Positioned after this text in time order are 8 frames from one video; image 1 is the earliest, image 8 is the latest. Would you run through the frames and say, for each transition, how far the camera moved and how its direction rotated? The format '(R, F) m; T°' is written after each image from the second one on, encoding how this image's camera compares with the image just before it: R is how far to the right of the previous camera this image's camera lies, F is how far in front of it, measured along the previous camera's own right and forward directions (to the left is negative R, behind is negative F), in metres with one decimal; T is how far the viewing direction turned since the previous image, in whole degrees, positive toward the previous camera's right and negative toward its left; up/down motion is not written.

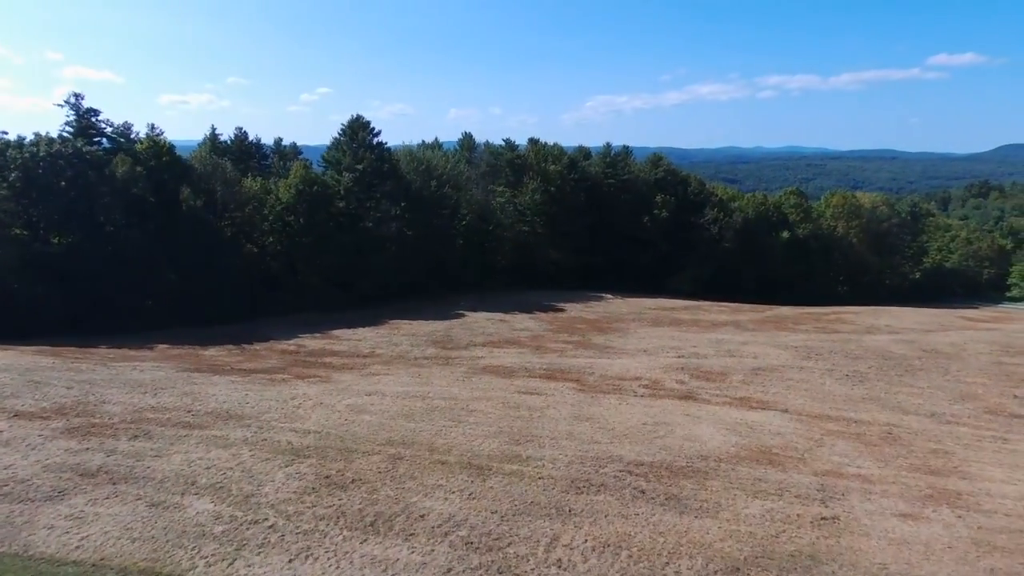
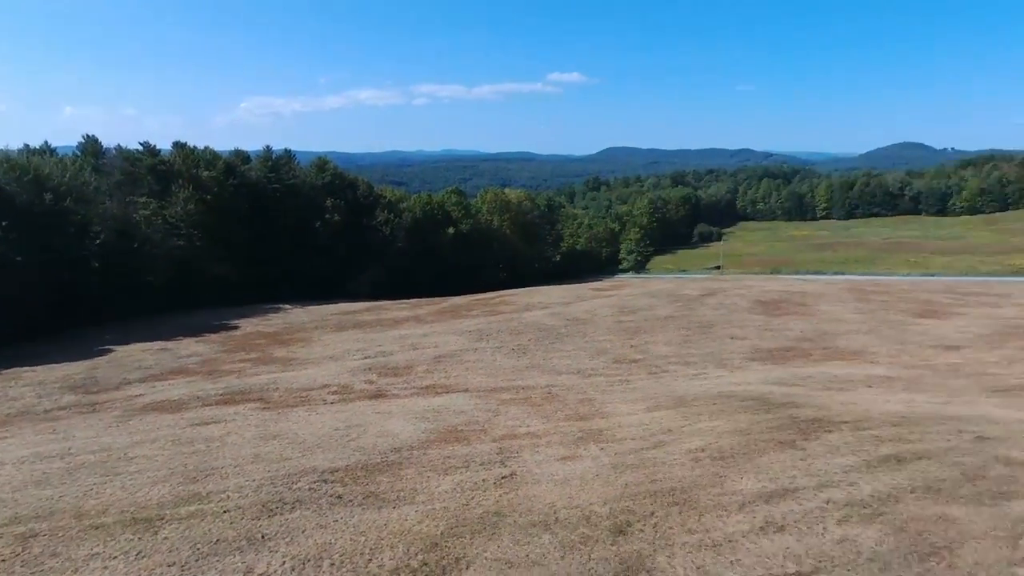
(+0.1, -0.1) m; +28°
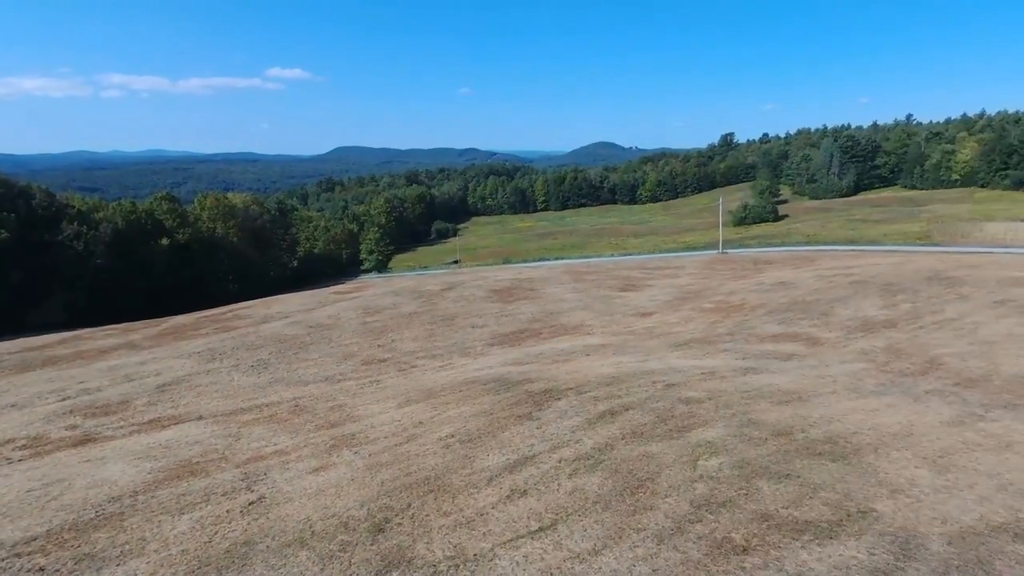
(+0.1, -0.2) m; +23°
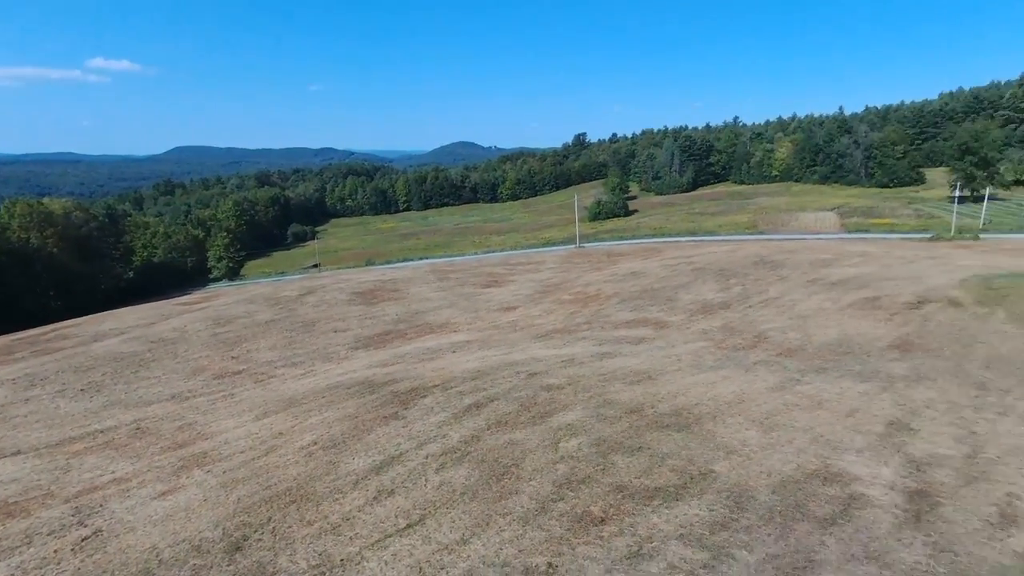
(+0.1, -0.1) m; +12°
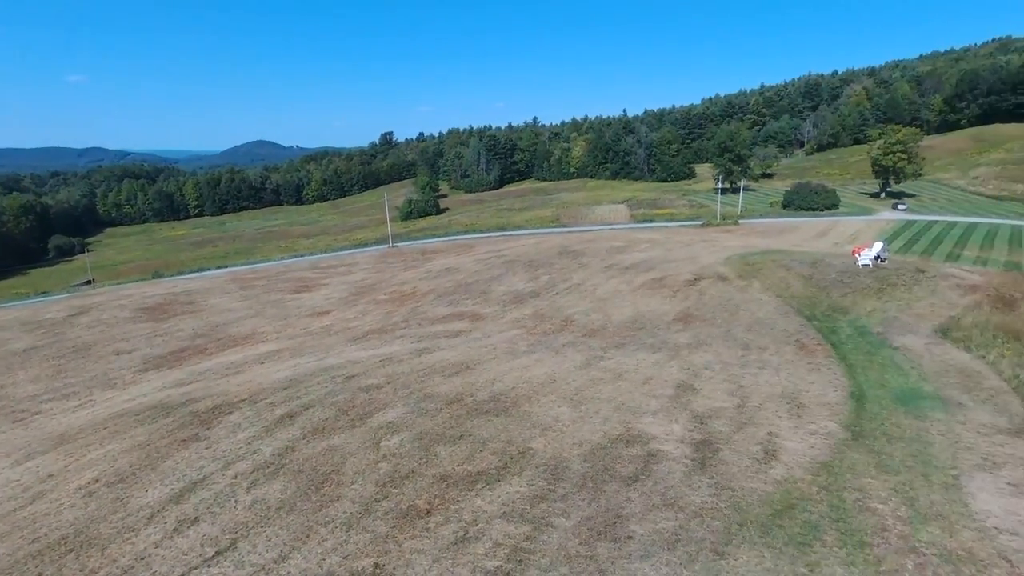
(+0.1, 0.0) m; +16°
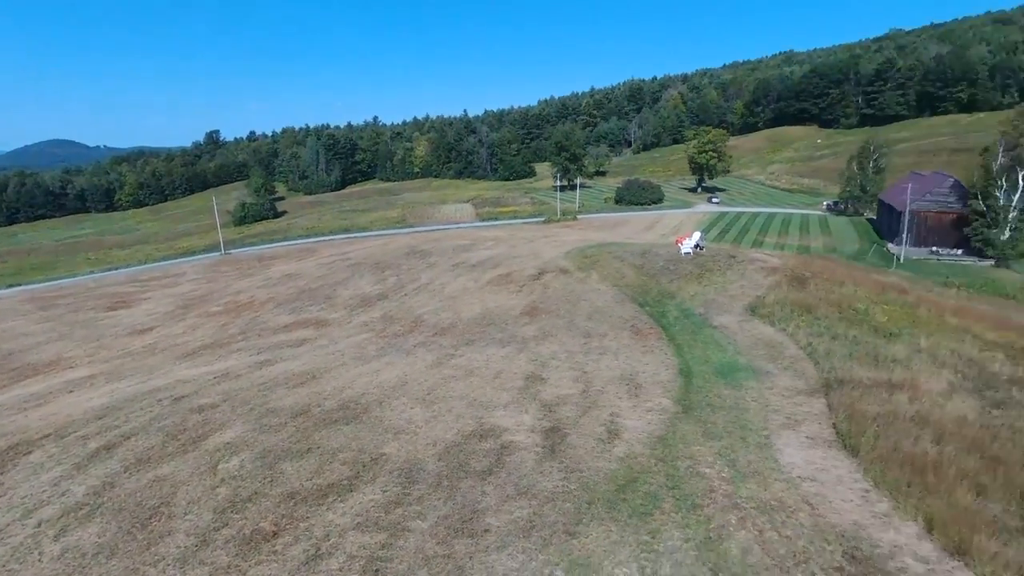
(+0.1, 0.0) m; +13°
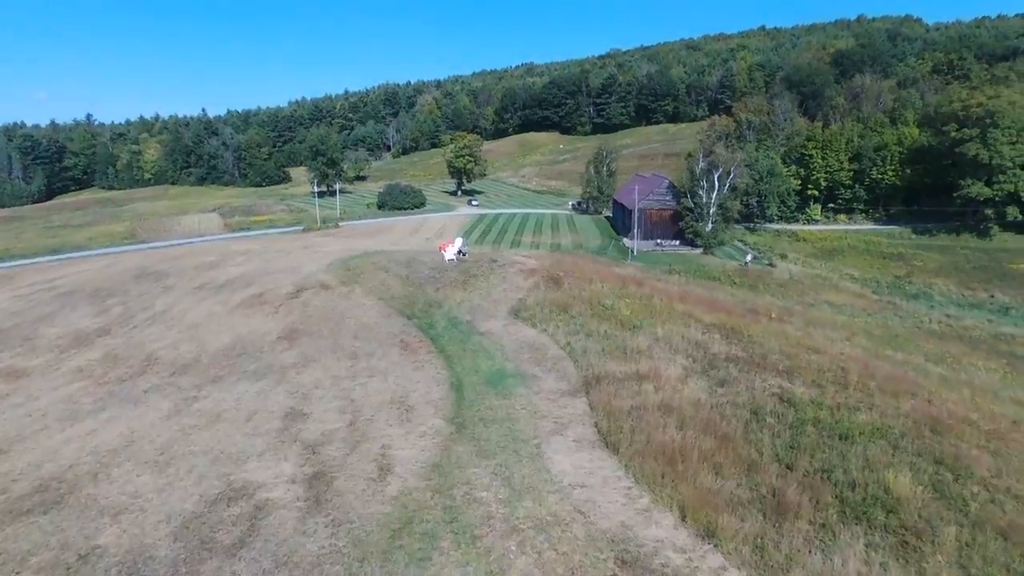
(+0.3, +0.7) m; +21°
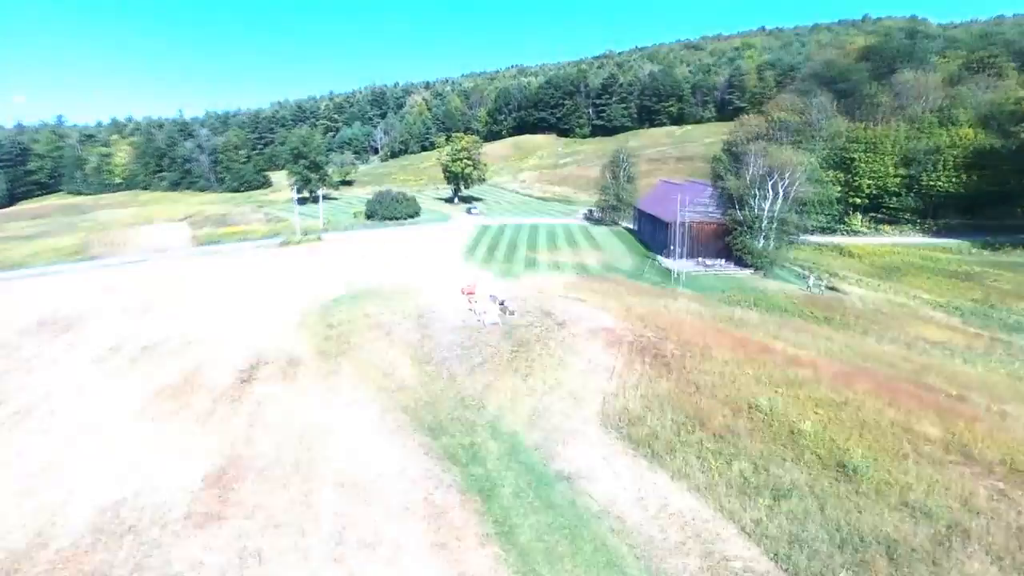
(-2.2, +8.9) m; +1°
